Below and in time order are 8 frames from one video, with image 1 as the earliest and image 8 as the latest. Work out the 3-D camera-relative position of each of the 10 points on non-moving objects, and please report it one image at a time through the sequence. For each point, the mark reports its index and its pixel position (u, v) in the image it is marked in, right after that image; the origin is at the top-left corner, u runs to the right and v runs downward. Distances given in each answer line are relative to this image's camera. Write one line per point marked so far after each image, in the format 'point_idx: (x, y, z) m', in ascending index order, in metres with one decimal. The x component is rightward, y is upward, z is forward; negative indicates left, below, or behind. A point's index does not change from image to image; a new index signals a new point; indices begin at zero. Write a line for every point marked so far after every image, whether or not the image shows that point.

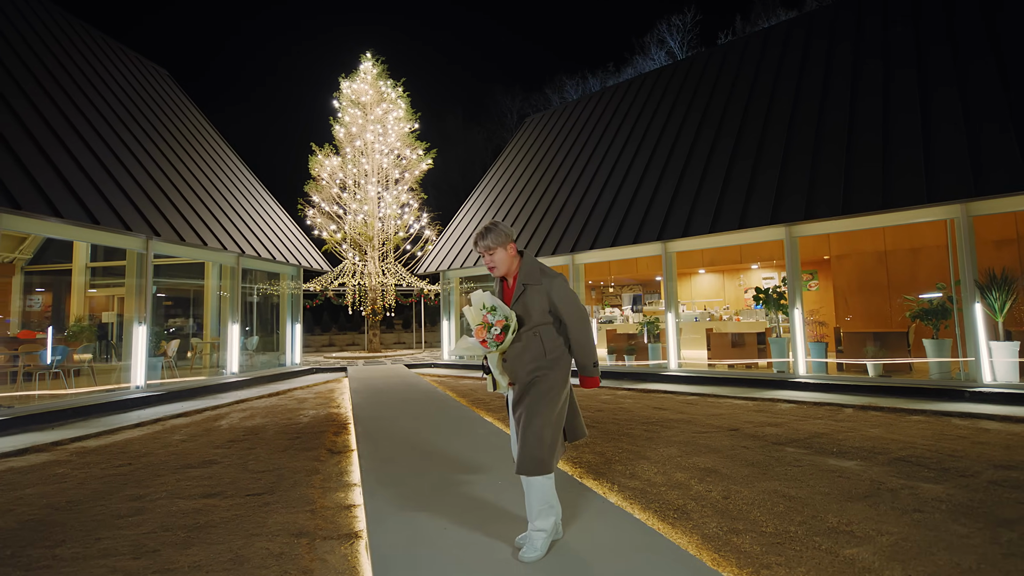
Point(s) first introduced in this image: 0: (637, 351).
0: (+2.7, -1.4, +10.9) m
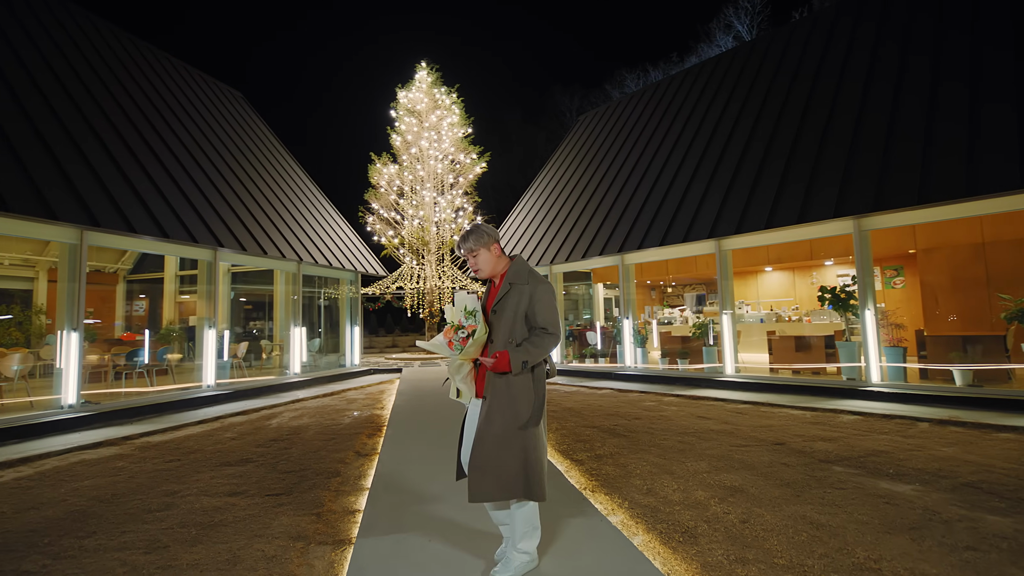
0: (+3.7, -1.4, +10.4) m
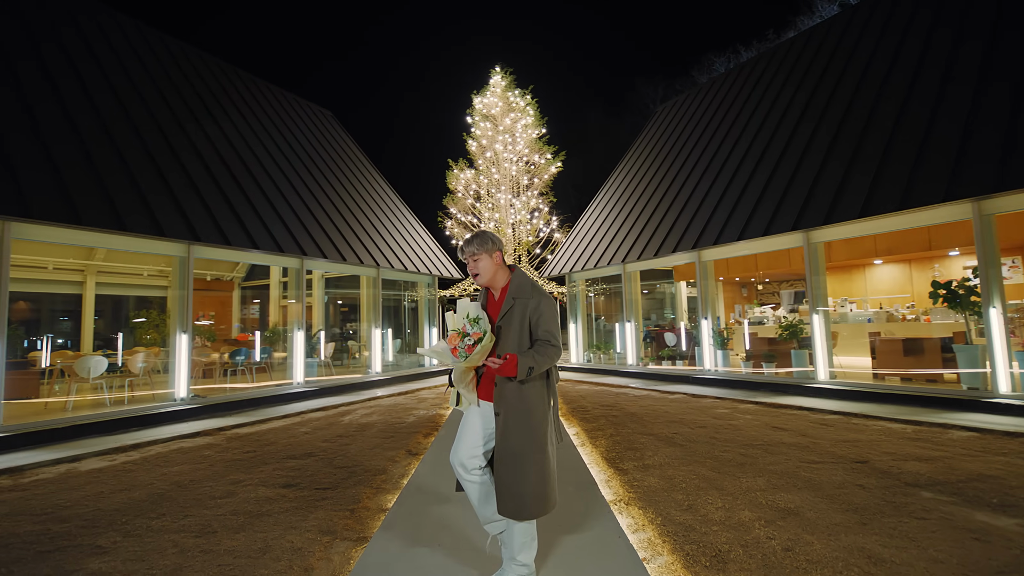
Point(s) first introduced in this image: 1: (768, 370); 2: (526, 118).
0: (+5.1, -1.3, +9.5) m
1: (+5.0, -1.6, +9.6) m
2: (+0.5, +6.2, +18.0) m
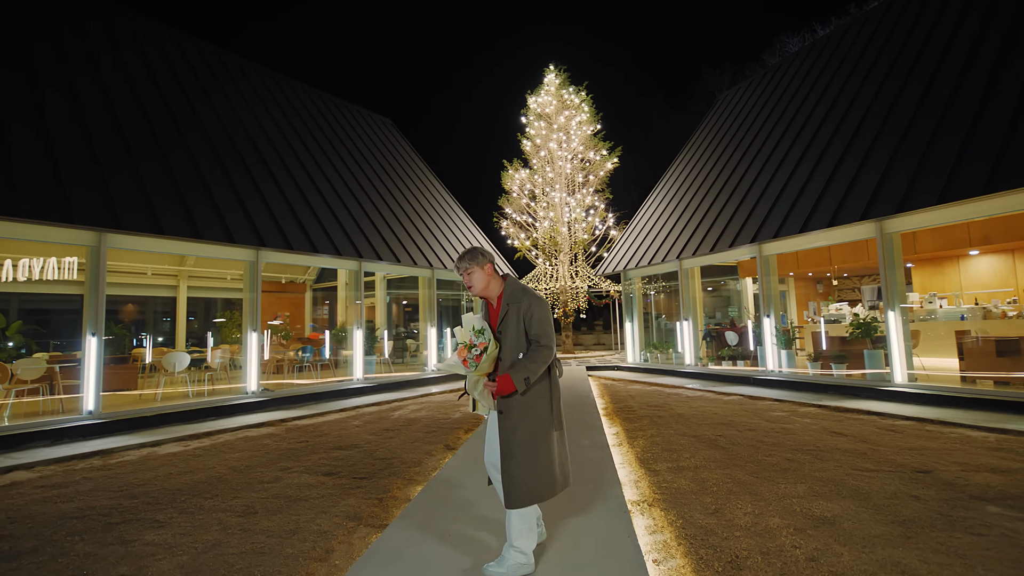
0: (+6.0, -1.3, +8.8) m
1: (+5.9, -1.5, +8.9) m
2: (+2.5, +6.2, +17.8) m
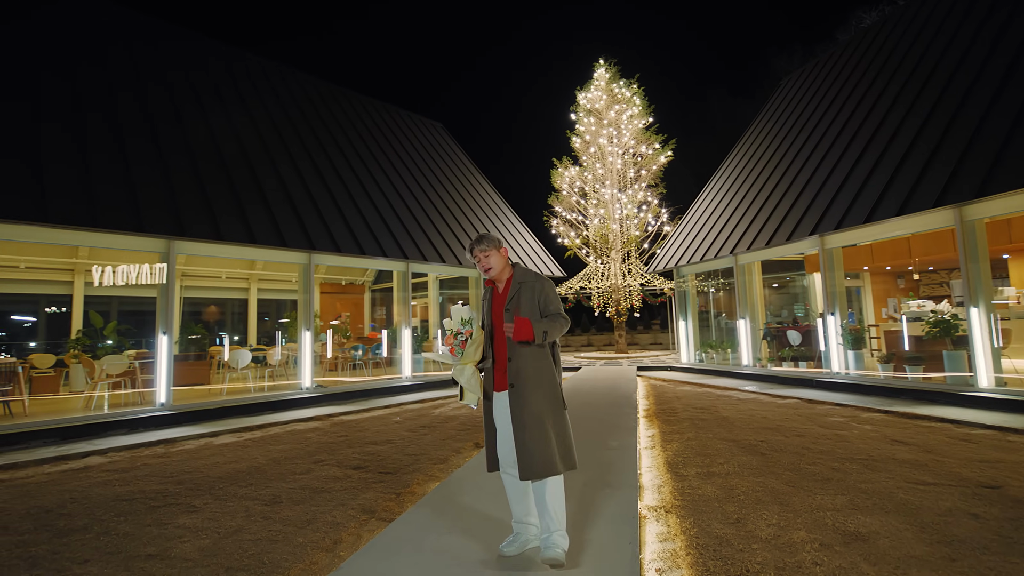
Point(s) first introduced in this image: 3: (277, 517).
0: (+6.7, -1.2, +8.0) m
1: (+6.6, -1.4, +8.1) m
2: (+4.2, +6.3, +17.3) m
3: (-1.6, -1.5, +3.3) m
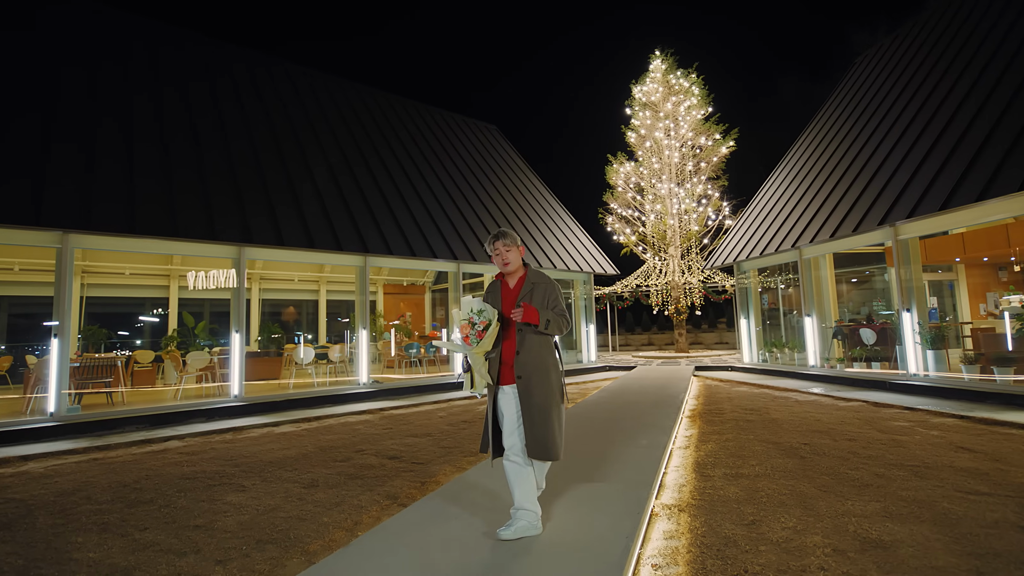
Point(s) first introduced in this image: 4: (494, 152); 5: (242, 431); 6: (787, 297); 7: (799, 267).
0: (+7.3, -1.1, +7.2) m
1: (+7.2, -1.3, +7.3) m
2: (+6.0, +6.4, +16.7) m
3: (-1.5, -1.5, +3.6) m
4: (-0.6, +4.1, +14.7) m
5: (-3.6, -1.9, +6.6) m
6: (+6.5, -0.2, +11.9) m
7: (+6.4, +0.5, +11.1) m
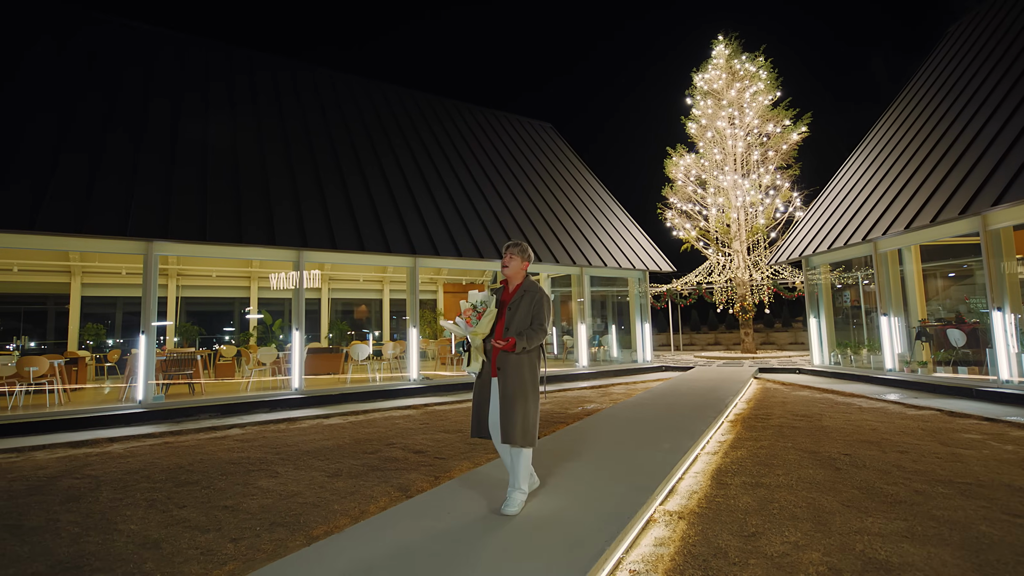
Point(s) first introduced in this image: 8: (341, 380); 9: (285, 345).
0: (+7.8, -1.0, +6.2) m
1: (+7.7, -1.2, +6.3) m
2: (+7.7, +6.5, +15.8) m
3: (-1.4, -1.6, +3.9) m
4: (+0.9, +4.1, +14.7) m
5: (-3.1, -1.9, +7.1) m
6: (+7.7, -0.1, +11.0) m
7: (+7.4, +0.6, +10.2) m
8: (-3.3, -1.8, +9.3) m
9: (-4.1, -1.0, +8.8) m
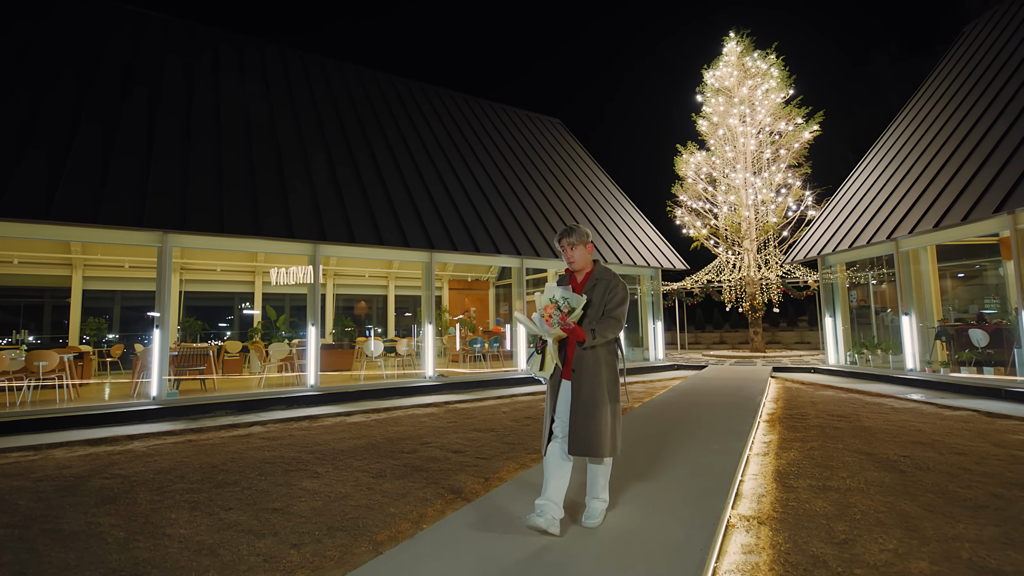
0: (+8.2, -1.0, +6.1) m
1: (+8.1, -1.2, +6.3) m
2: (+8.1, +6.5, +15.7) m
3: (-1.0, -1.5, +3.7) m
4: (+1.2, +4.2, +14.6) m
5: (-2.7, -1.8, +6.9) m
6: (+8.0, -0.1, +10.9) m
7: (+7.8, +0.6, +10.1) m
8: (-2.9, -1.7, +9.1) m
9: (-3.7, -0.9, +8.6) m
